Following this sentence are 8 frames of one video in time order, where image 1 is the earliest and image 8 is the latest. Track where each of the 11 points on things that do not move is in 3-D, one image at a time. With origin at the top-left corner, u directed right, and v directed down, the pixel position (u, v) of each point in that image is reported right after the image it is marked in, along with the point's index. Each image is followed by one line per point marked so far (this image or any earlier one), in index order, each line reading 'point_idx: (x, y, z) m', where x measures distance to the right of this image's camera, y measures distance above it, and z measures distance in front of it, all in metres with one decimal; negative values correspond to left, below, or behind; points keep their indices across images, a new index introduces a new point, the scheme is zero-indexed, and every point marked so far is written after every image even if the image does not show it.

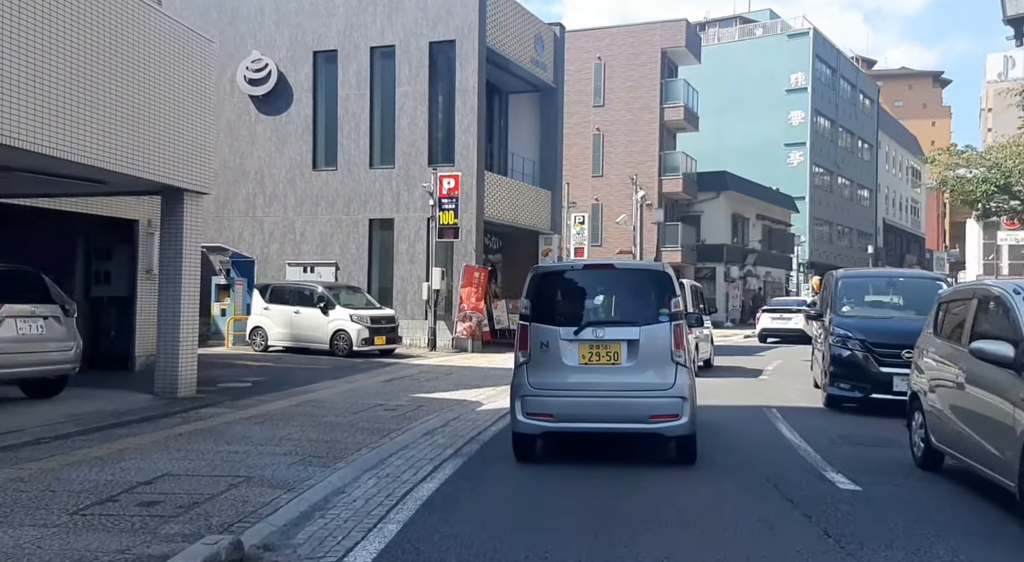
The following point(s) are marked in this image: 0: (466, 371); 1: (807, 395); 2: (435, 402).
0: (-0.9, -1.7, +19.7) m
1: (+4.4, -1.7, +15.8) m
2: (-1.0, -1.6, +13.6) m
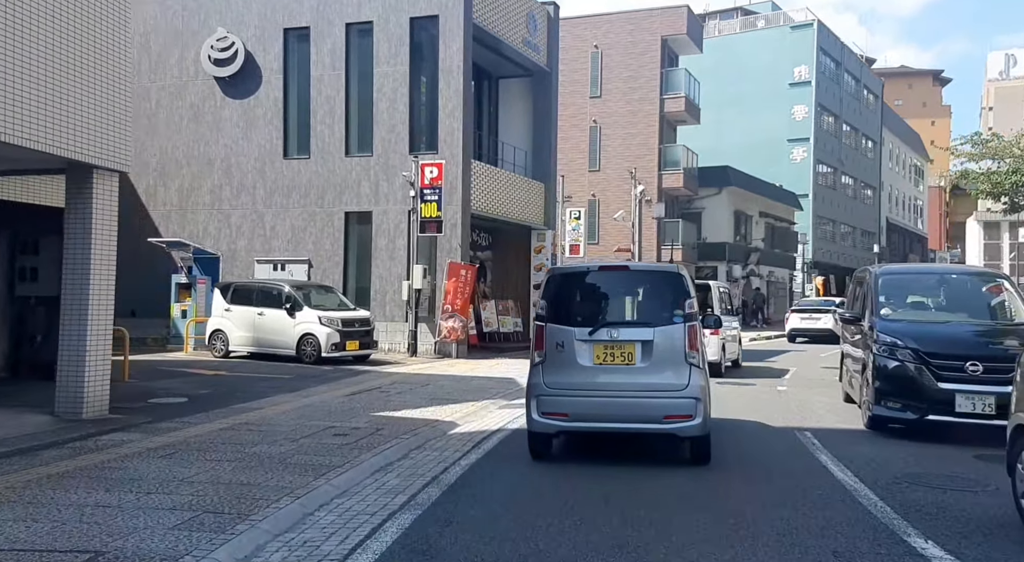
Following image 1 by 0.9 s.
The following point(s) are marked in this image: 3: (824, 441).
0: (-1.1, -1.6, +17.4) m
1: (+4.2, -1.7, +13.6) m
2: (-1.2, -1.5, +11.3) m
3: (+3.2, -1.6, +11.0) m
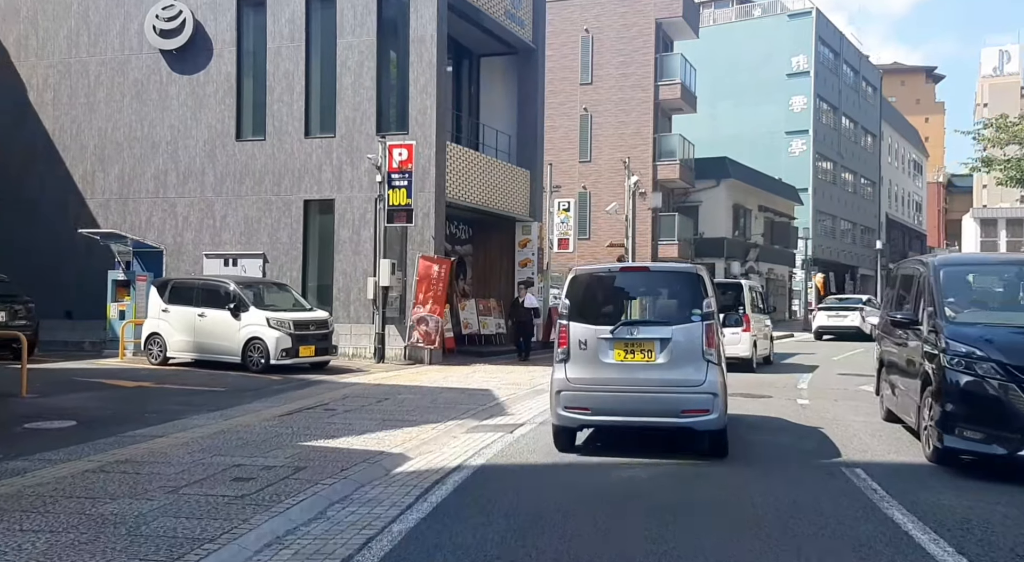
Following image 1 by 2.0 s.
0: (-1.4, -1.6, +14.9) m
1: (+3.9, -1.6, +11.1) m
2: (-1.5, -1.5, +8.8) m
3: (+2.9, -1.6, +8.5) m
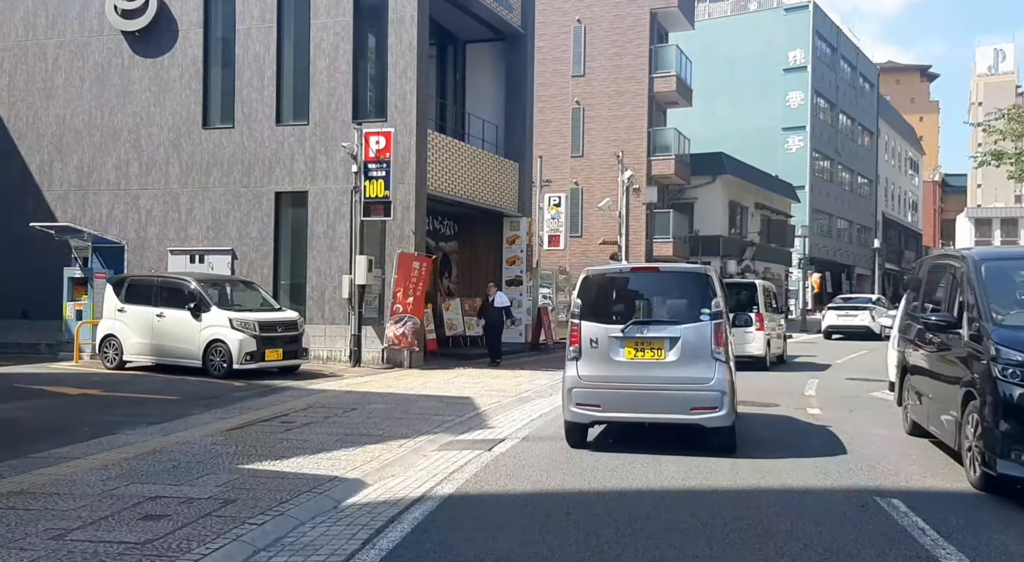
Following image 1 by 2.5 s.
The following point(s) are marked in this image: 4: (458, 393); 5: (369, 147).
0: (-1.7, -1.5, +13.5) m
1: (+3.7, -1.6, +9.8) m
2: (-1.7, -1.5, +7.4) m
3: (+2.8, -1.5, +7.2) m
4: (-0.7, -1.6, +14.7) m
5: (-2.6, +2.4, +18.8) m
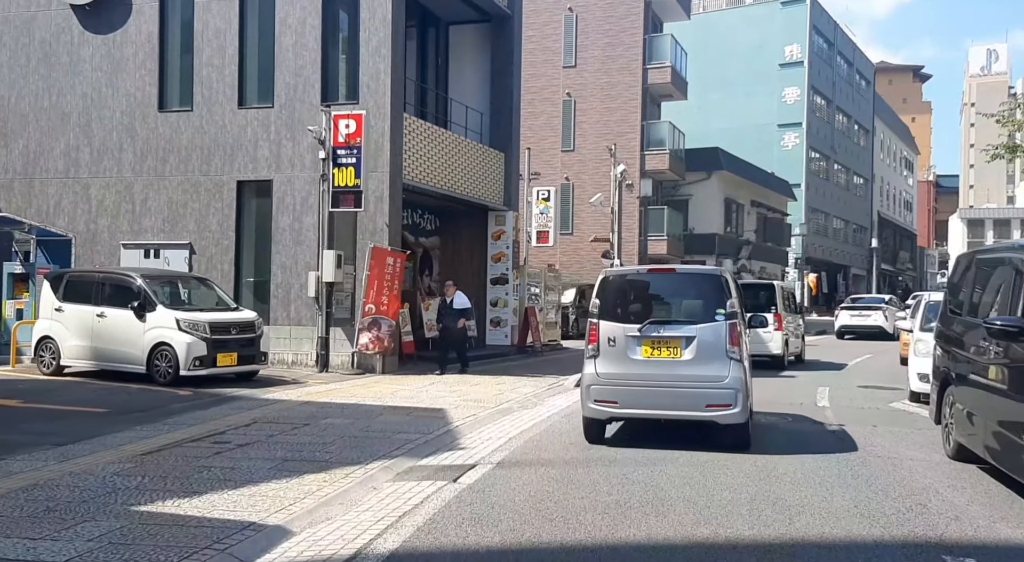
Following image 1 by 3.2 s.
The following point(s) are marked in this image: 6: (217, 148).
0: (-1.9, -1.5, +11.9) m
1: (+3.5, -1.6, +8.2) m
2: (-1.9, -1.4, +5.8) m
3: (+2.6, -1.5, +5.6) m
4: (-1.0, -1.5, +13.1) m
5: (-2.8, +2.4, +17.1) m
6: (-5.1, +2.3, +18.3) m
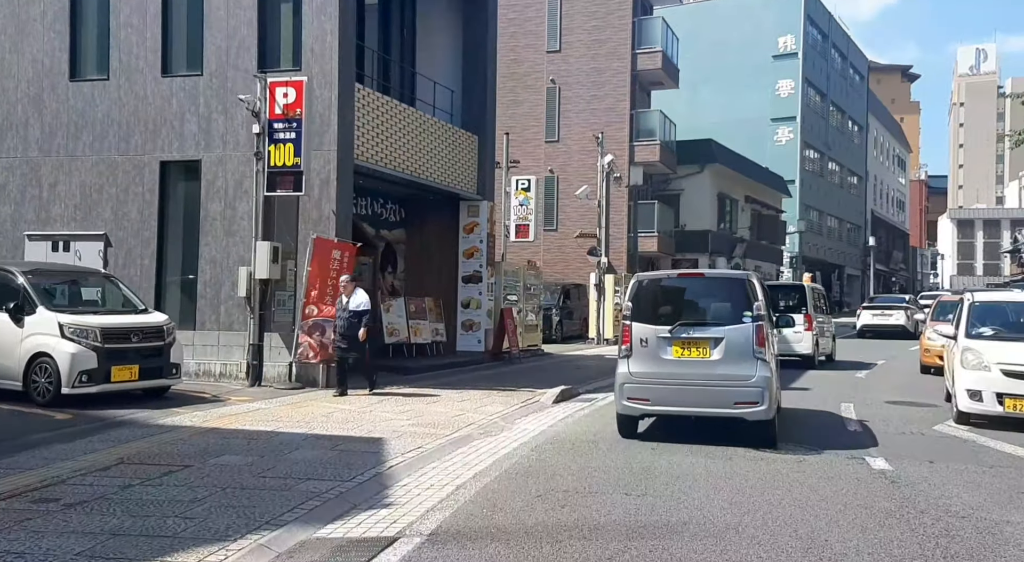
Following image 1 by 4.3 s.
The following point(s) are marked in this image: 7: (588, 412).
0: (-2.3, -1.4, +9.2) m
1: (+3.1, -1.5, +5.6) m
2: (-2.2, -1.4, +3.2) m
3: (+2.2, -1.5, +3.0) m
4: (-1.4, -1.5, +10.5) m
5: (-3.3, +2.5, +14.5) m
6: (-5.6, +2.4, +15.7) m
7: (+0.9, -1.7, +13.2) m
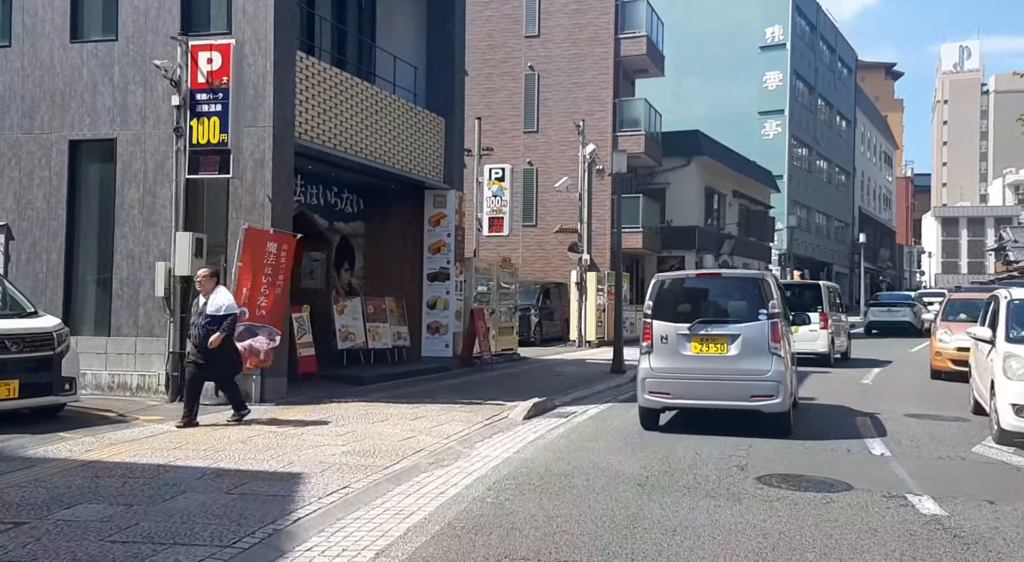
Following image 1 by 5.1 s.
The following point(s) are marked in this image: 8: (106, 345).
0: (-2.7, -1.4, +7.2) m
1: (+2.8, -1.5, +3.6) m
2: (-2.5, -1.3, +1.1) m
3: (+2.0, -1.4, +1.0) m
4: (-1.8, -1.5, +8.5) m
5: (-3.7, +2.5, +12.4) m
6: (-6.0, +2.4, +13.6) m
7: (+0.5, -1.6, +11.2) m
8: (-5.1, -0.8, +13.1) m
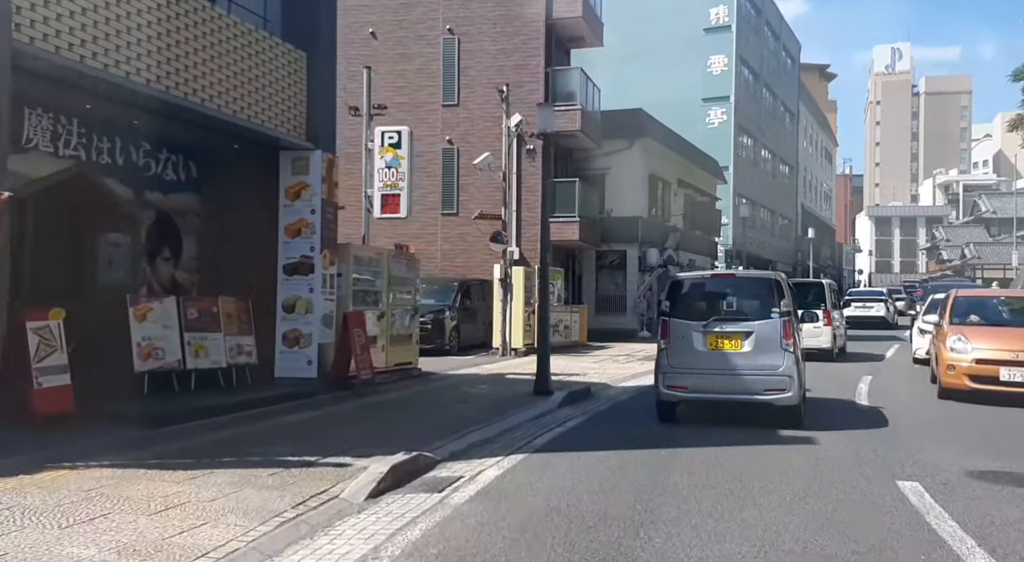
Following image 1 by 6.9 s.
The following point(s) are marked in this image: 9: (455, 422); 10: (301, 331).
0: (-3.5, -1.3, +2.1) m
1: (+2.2, -1.4, -1.1) m
2: (-3.0, -1.3, -3.9) m
3: (+1.5, -1.3, -3.8) m
4: (-2.7, -1.4, +3.4) m
5: (-4.9, +2.6, +7.3) m
6: (-7.3, +2.5, +8.3) m
7: (-0.6, -1.5, +6.3) m
8: (-6.2, -0.7, +7.9) m
9: (-0.7, -1.6, +11.8) m
10: (-2.8, -0.7, +14.3) m
